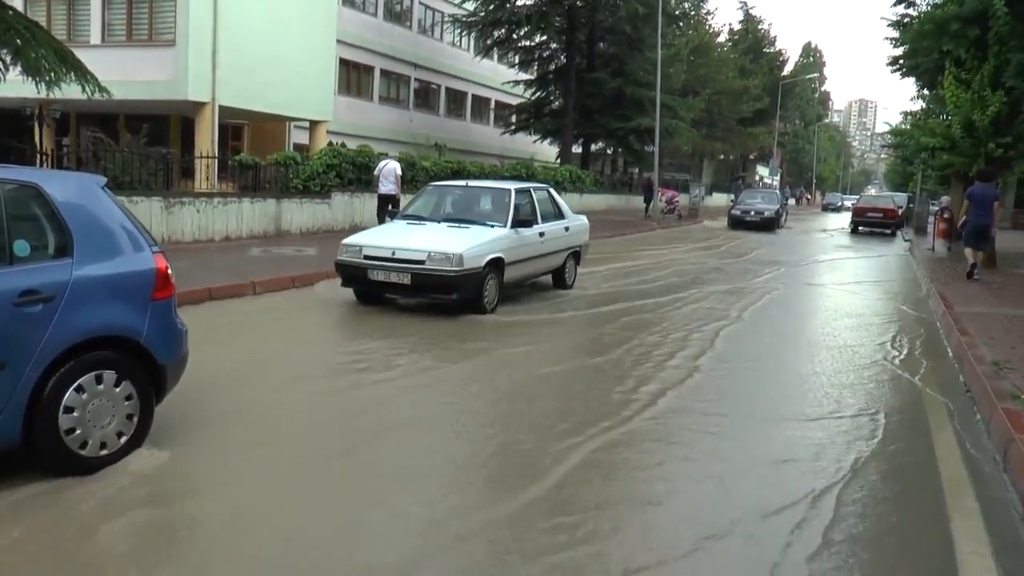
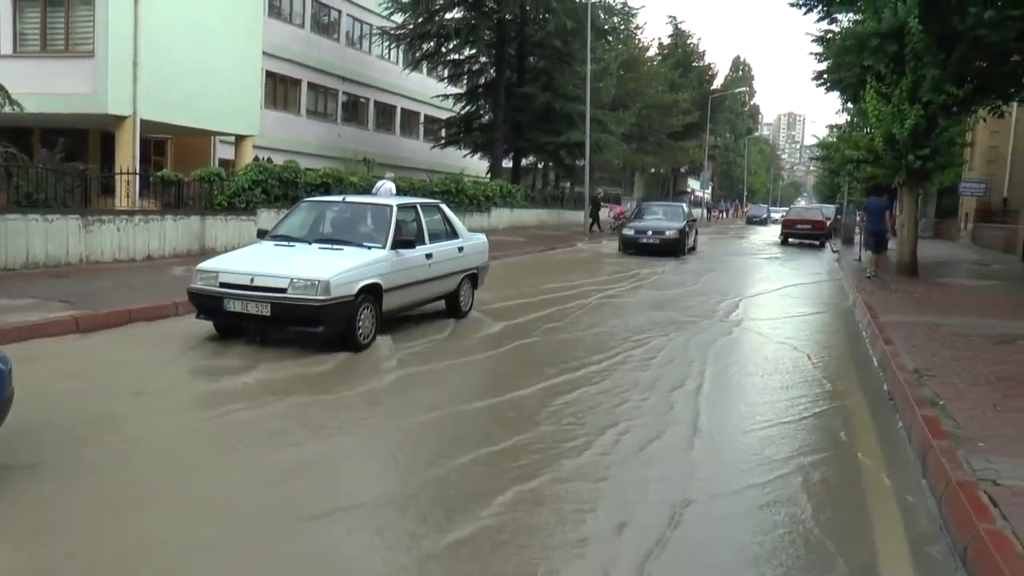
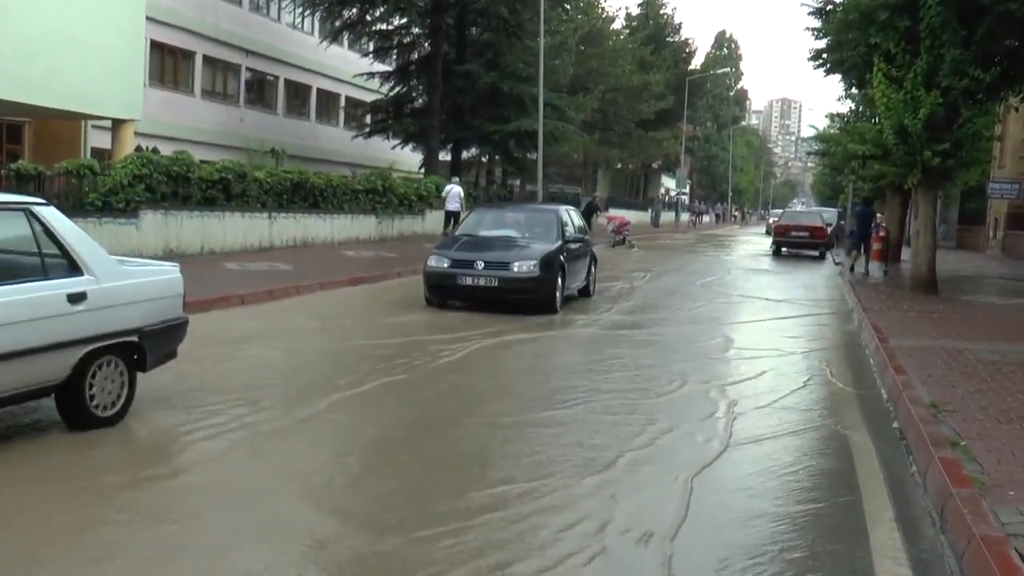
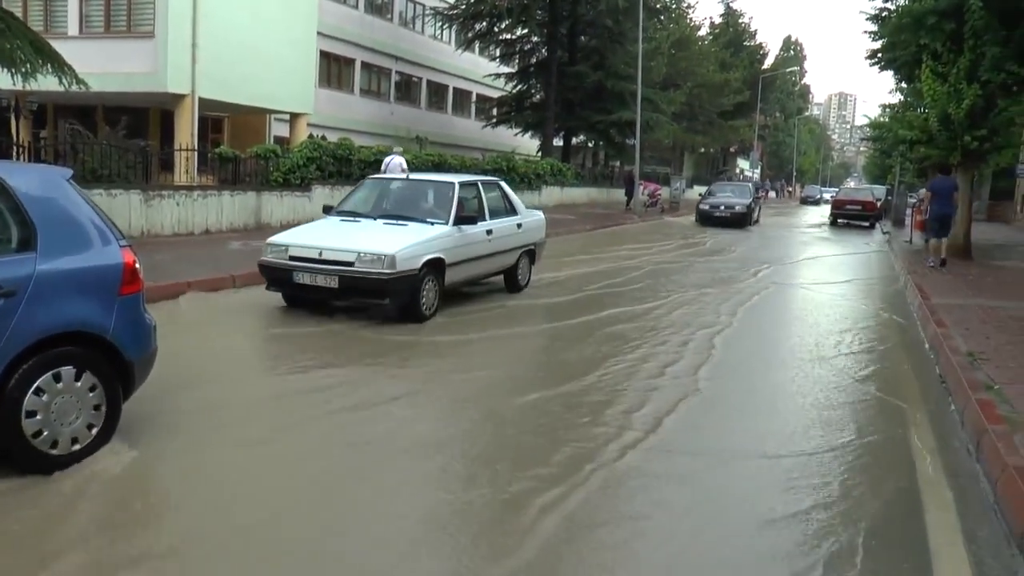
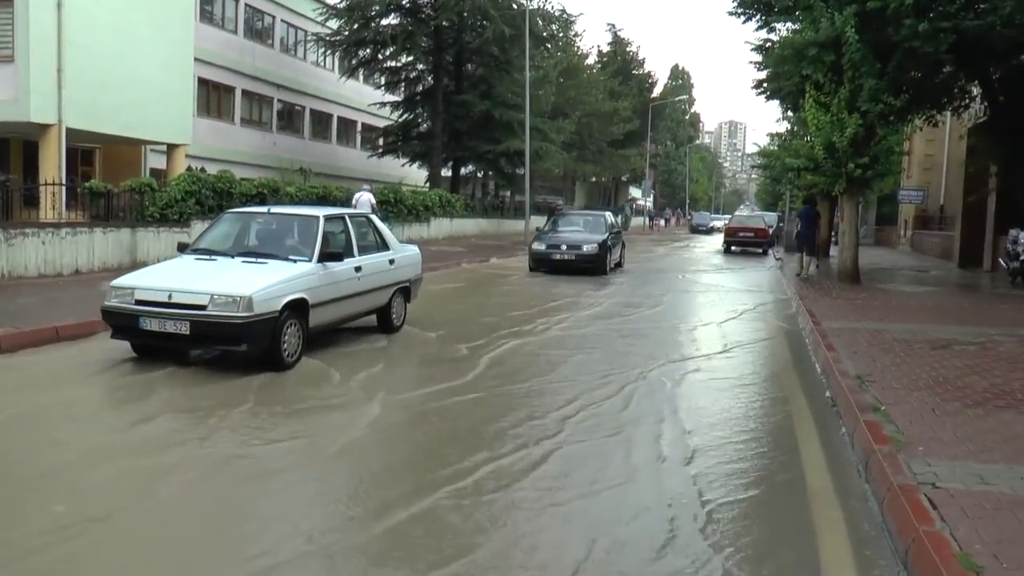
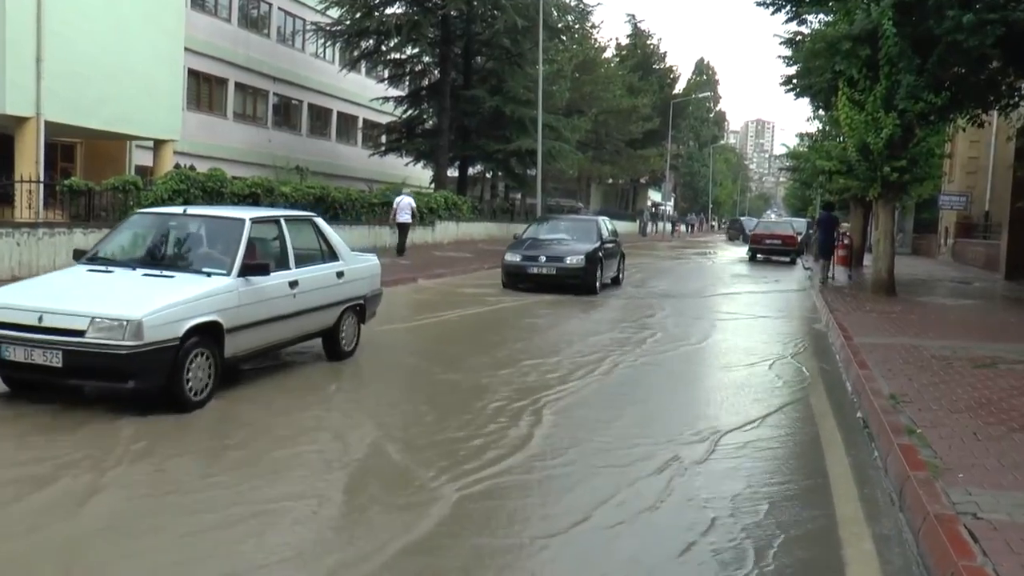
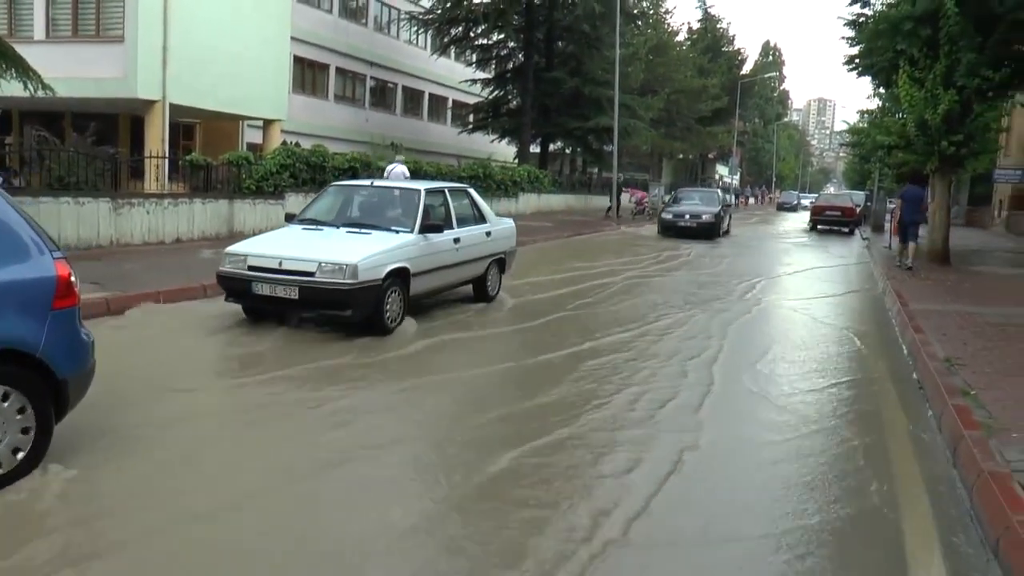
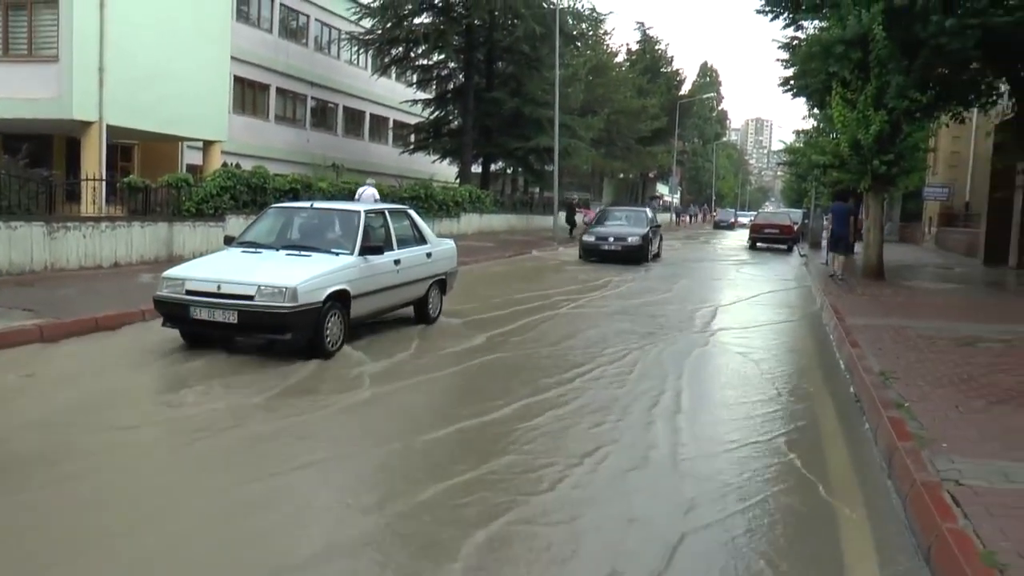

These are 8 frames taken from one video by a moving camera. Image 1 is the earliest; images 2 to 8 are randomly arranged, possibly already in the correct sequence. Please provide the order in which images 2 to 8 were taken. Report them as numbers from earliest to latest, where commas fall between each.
4, 7, 2, 8, 5, 6, 3
